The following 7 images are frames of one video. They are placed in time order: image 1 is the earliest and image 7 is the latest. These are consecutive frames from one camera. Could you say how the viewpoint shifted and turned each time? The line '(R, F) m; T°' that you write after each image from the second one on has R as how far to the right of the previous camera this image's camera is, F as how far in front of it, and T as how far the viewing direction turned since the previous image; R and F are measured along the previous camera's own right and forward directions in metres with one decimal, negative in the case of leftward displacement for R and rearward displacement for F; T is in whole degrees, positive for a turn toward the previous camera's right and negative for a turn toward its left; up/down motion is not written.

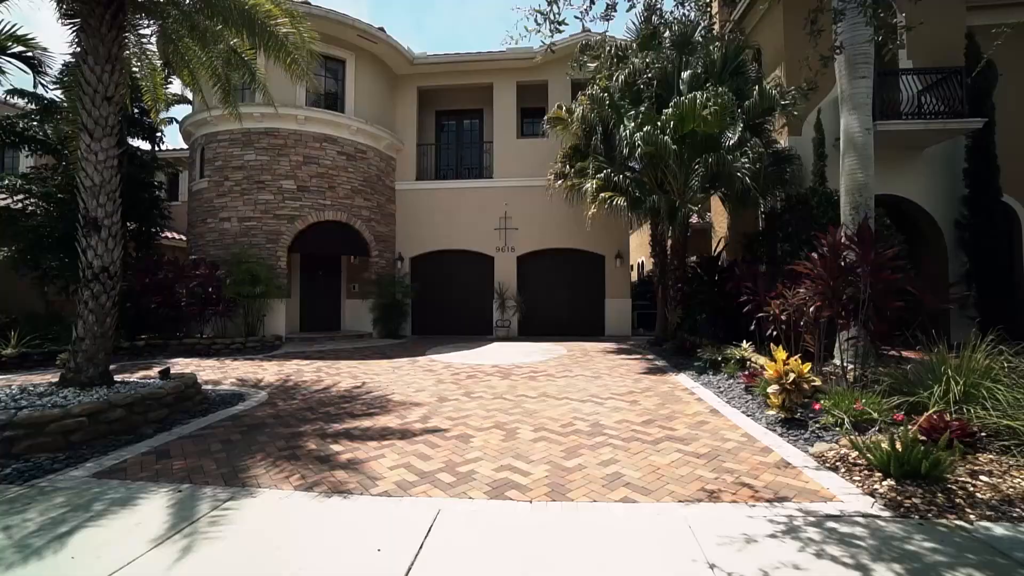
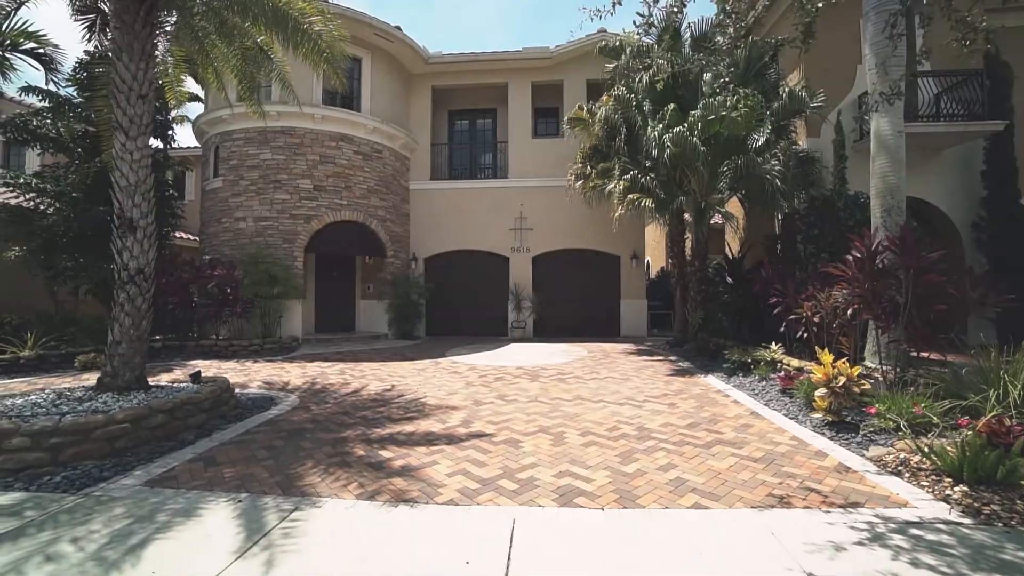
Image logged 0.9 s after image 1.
(-0.7, +0.1) m; +1°
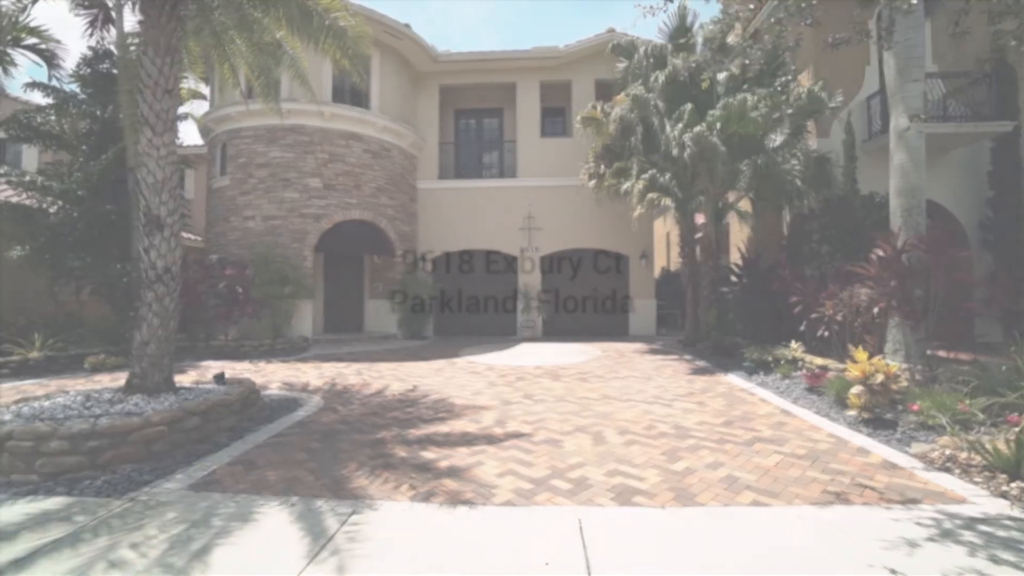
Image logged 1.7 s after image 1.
(-0.7, +0.1) m; +1°
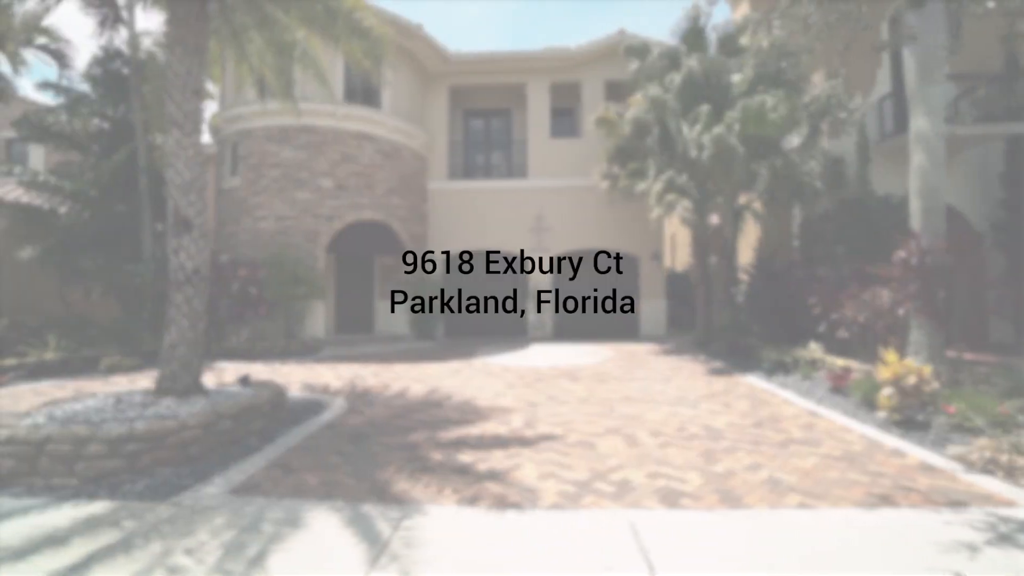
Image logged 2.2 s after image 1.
(-0.5, 0.0) m; 0°
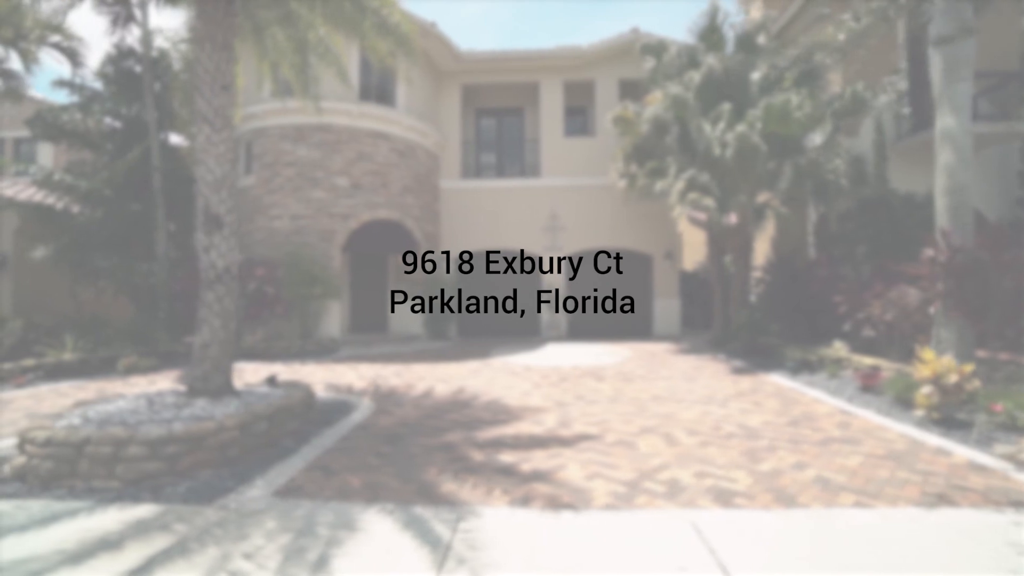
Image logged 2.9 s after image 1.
(-0.5, +0.1) m; 0°
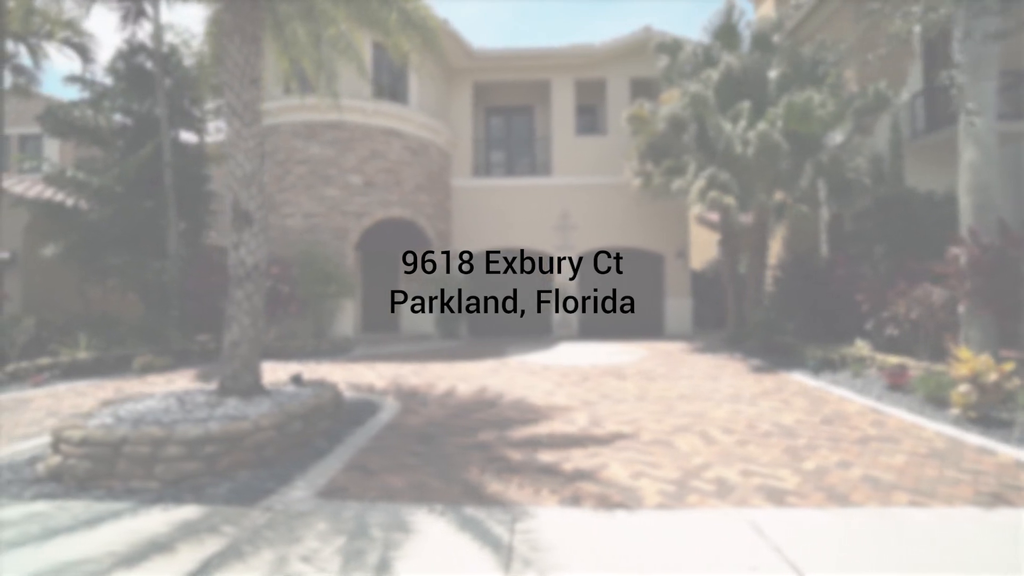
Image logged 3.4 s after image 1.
(-0.5, +0.1) m; 0°
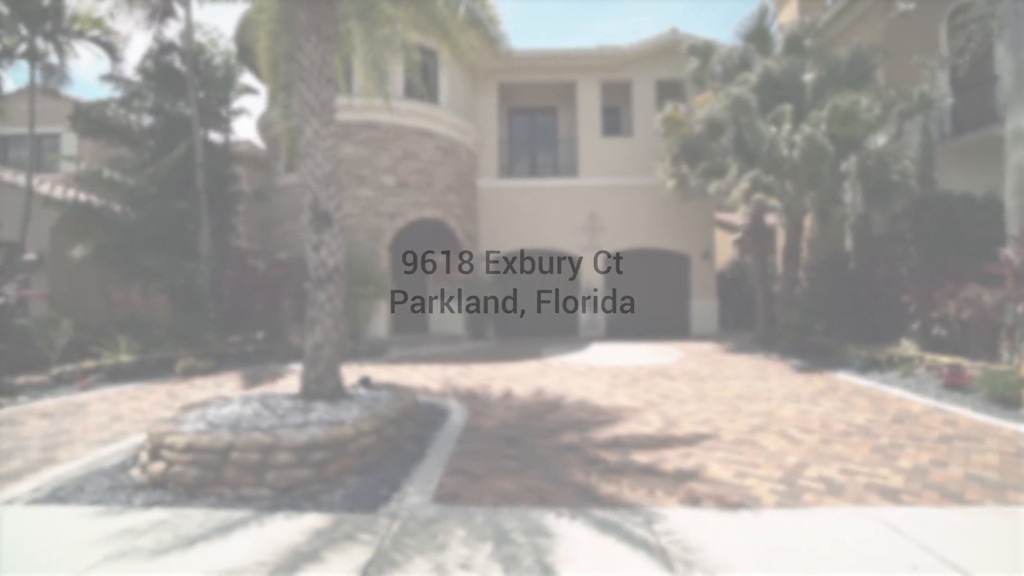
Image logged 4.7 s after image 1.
(-1.2, 0.0) m; +1°
